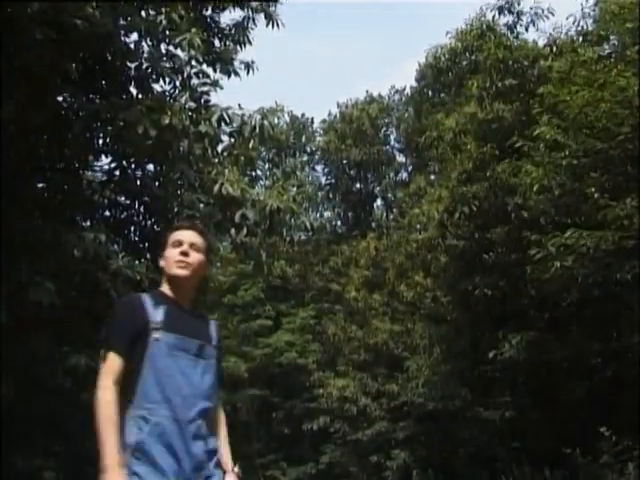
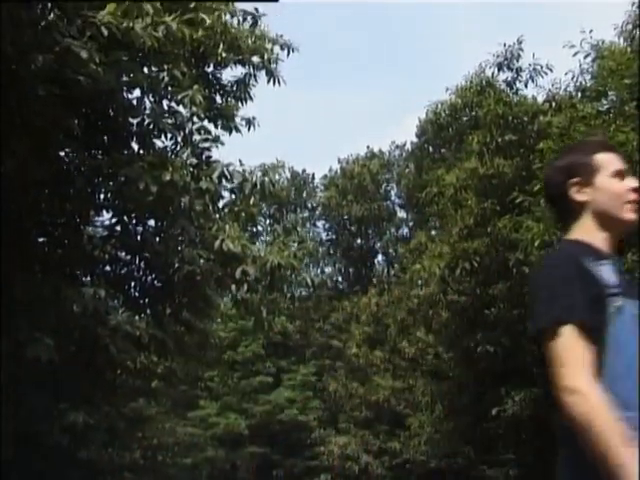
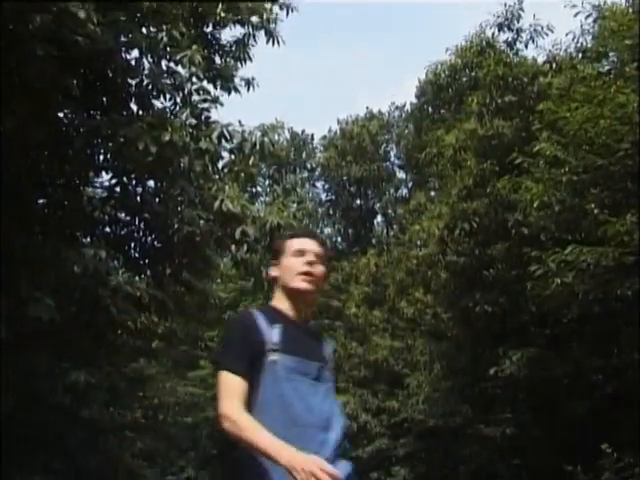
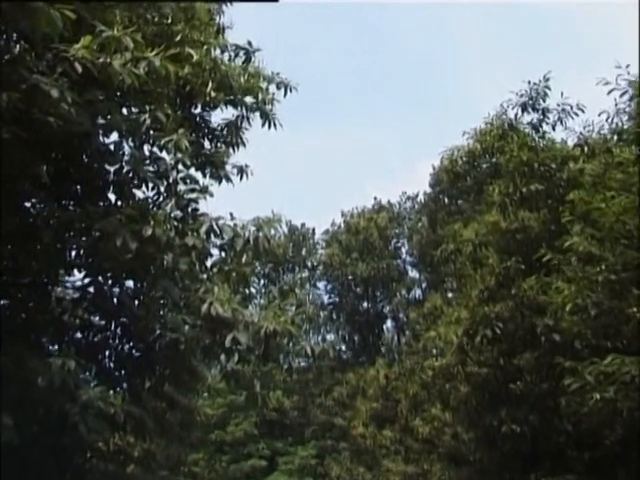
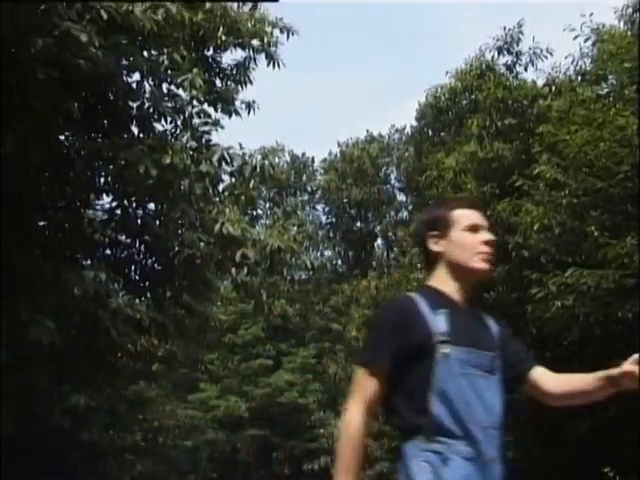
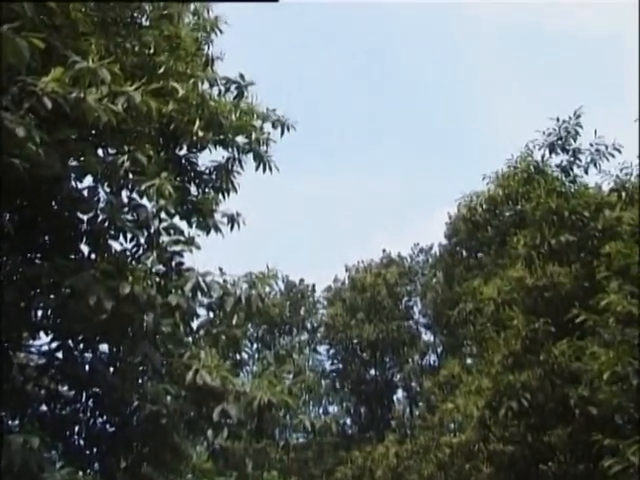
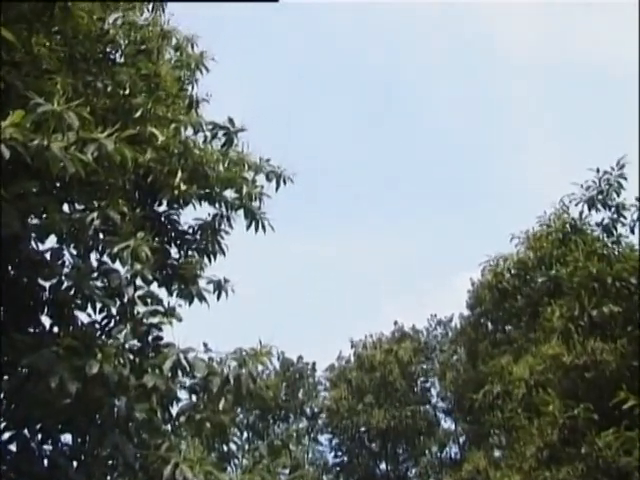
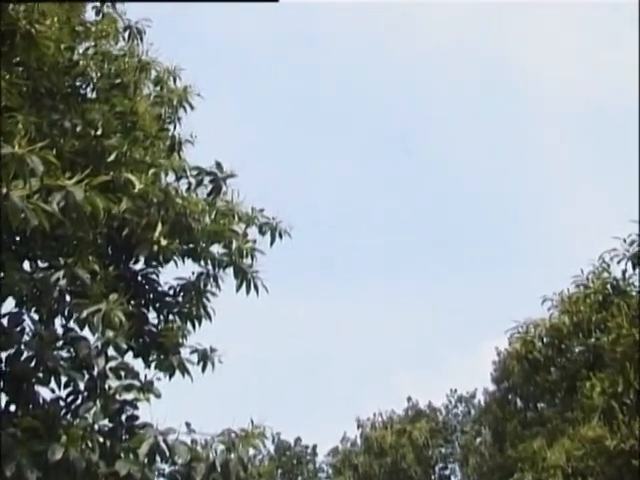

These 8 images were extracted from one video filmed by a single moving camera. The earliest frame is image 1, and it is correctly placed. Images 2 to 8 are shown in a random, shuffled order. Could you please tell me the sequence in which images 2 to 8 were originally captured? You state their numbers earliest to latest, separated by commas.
3, 5, 2, 4, 6, 7, 8
